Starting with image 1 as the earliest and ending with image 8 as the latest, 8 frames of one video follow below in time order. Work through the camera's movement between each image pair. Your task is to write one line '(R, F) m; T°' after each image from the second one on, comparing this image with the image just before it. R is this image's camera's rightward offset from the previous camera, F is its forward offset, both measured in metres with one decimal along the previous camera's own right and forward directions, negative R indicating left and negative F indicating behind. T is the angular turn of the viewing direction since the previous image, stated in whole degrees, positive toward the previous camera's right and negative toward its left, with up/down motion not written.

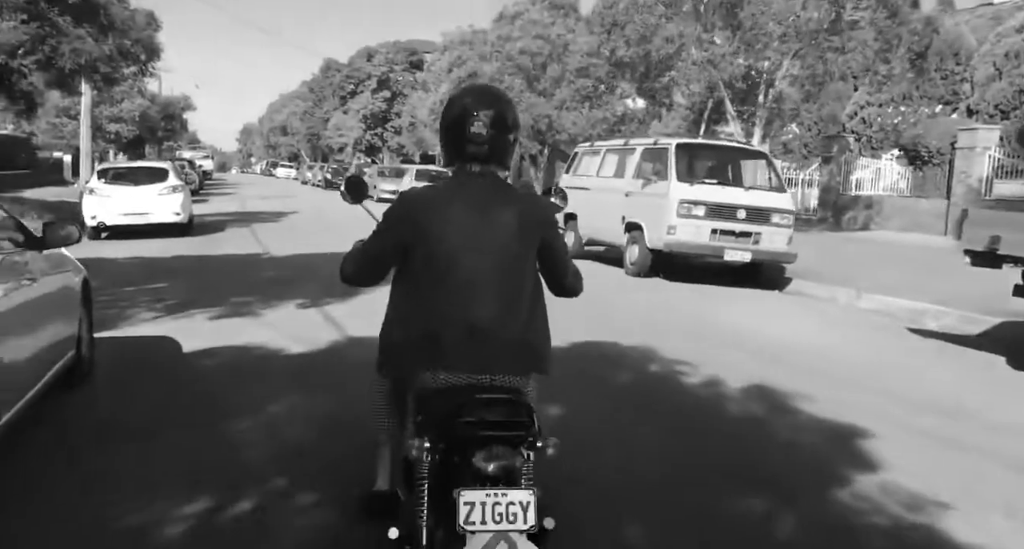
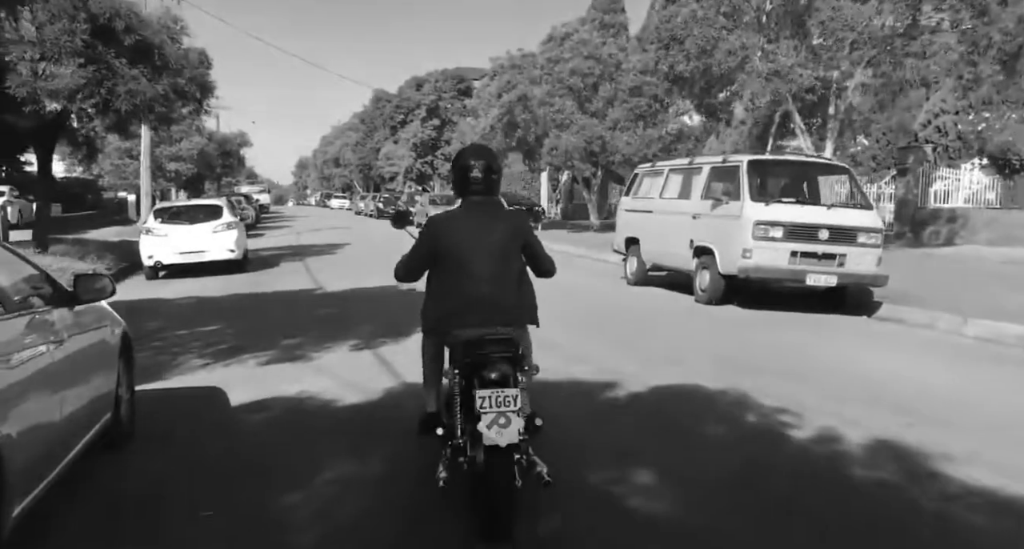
(-0.2, +0.6) m; -4°
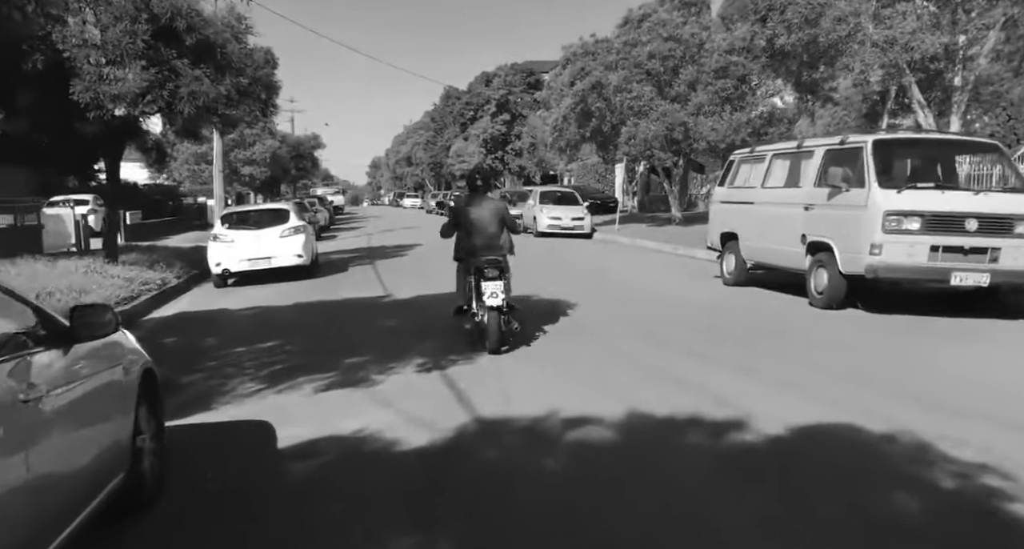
(-0.2, +1.0) m; -6°
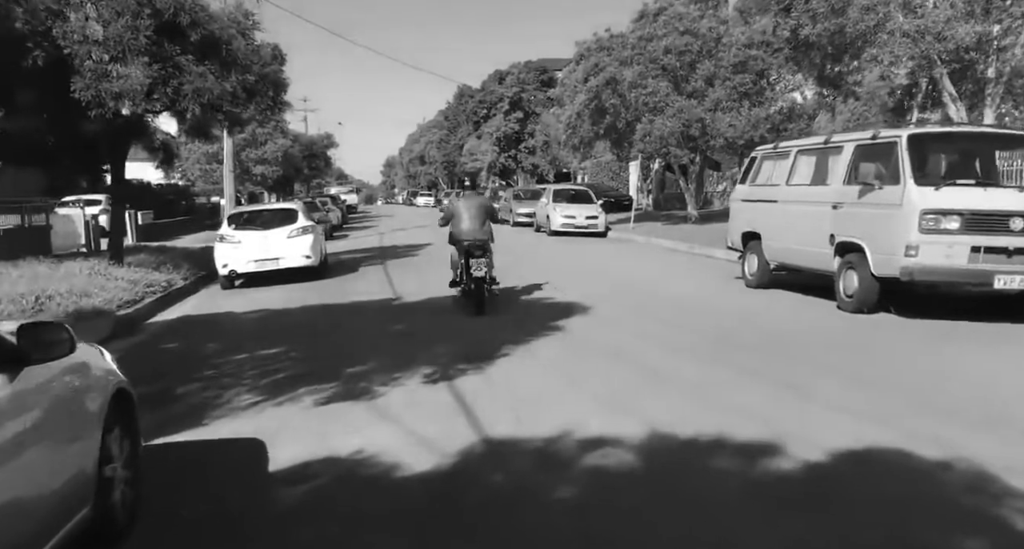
(0.0, +0.4) m; -1°
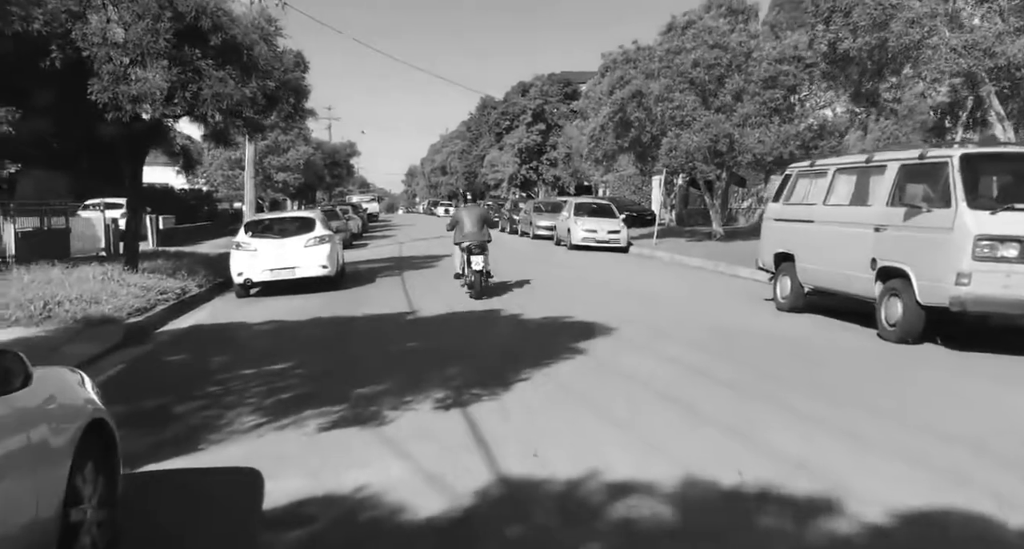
(0.0, +0.4) m; -2°
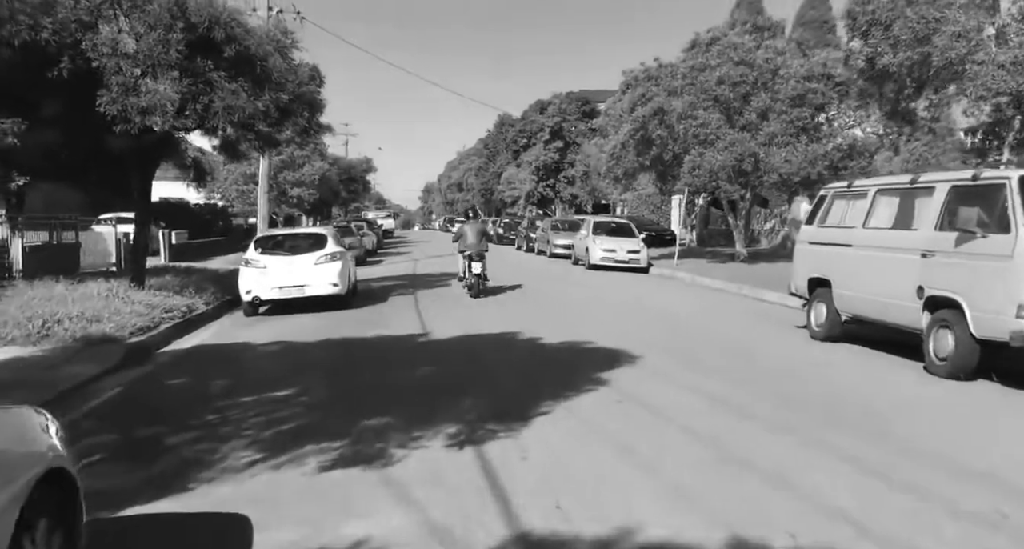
(0.0, +0.5) m; -1°
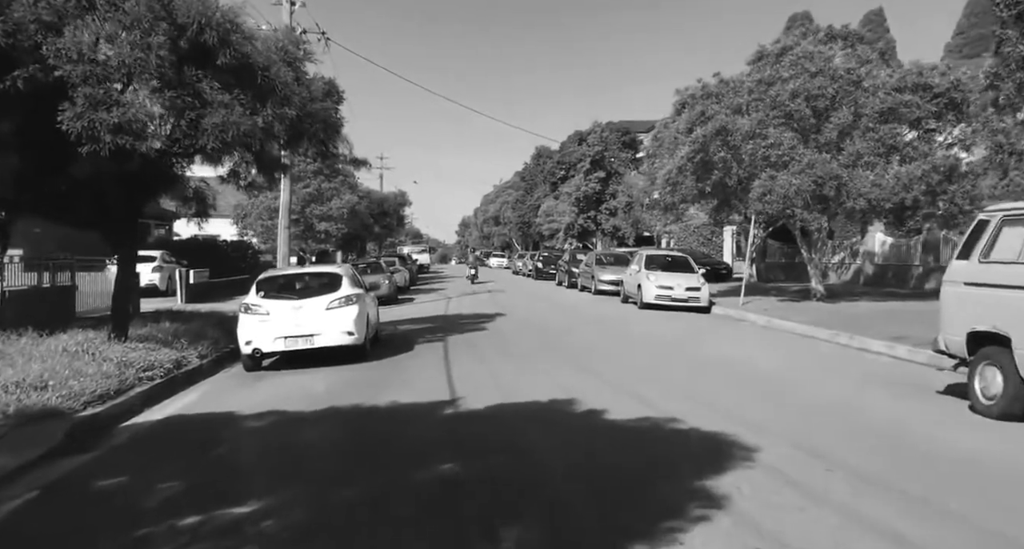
(-0.2, +2.1) m; -3°
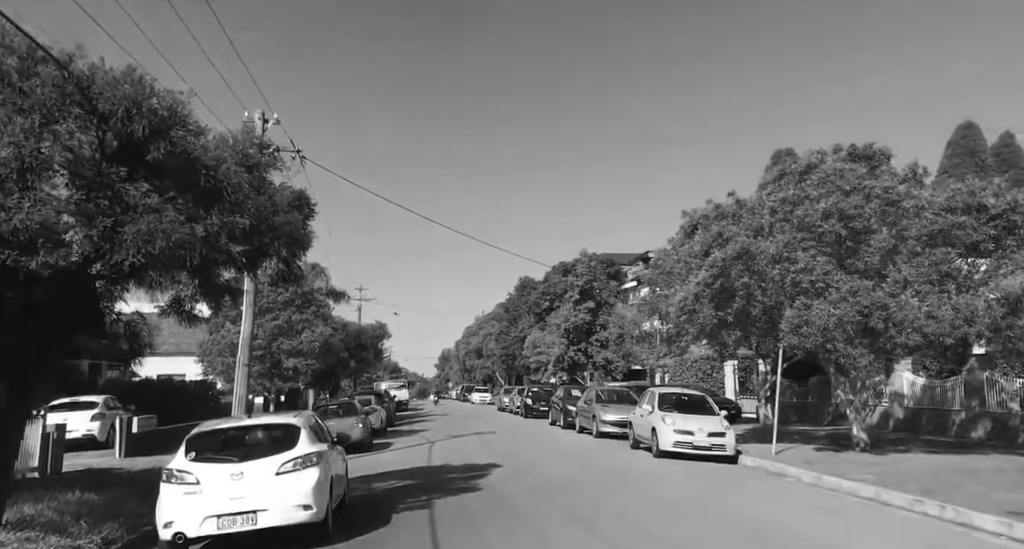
(-0.4, +2.2) m; +2°
